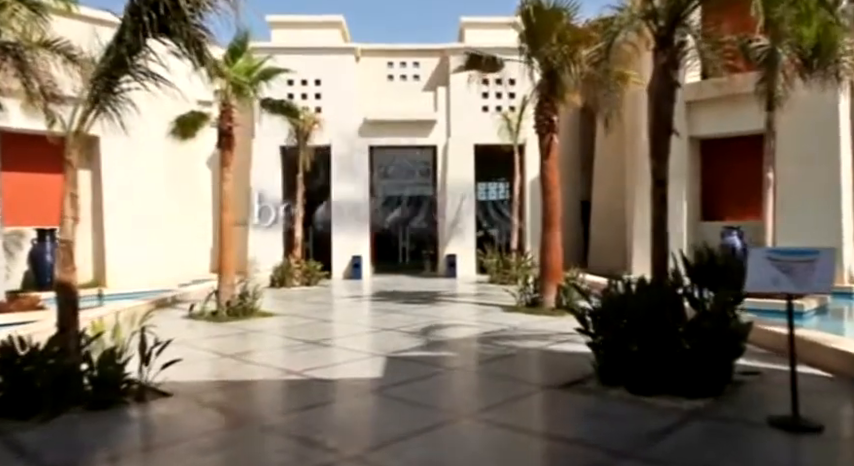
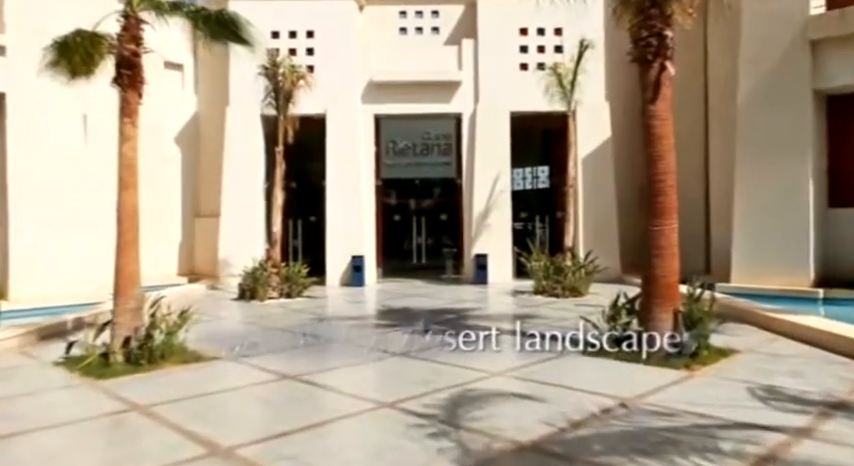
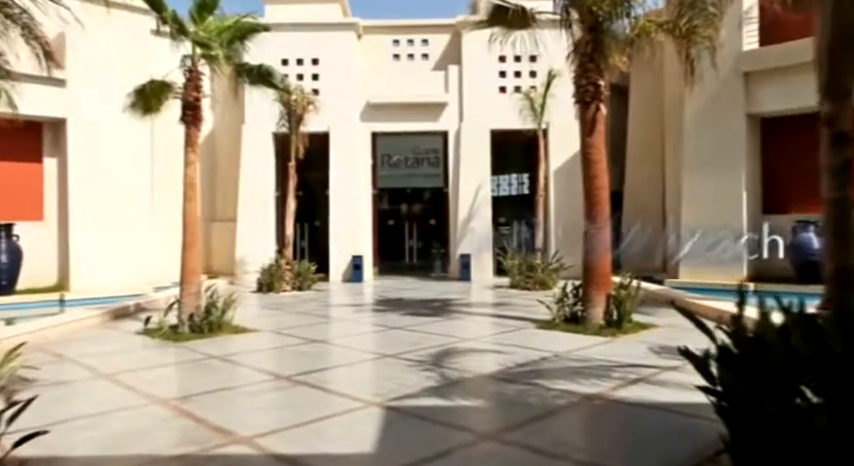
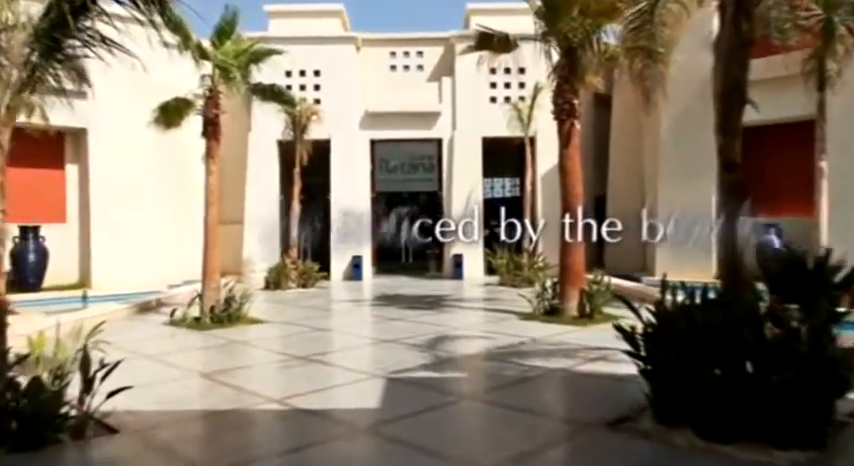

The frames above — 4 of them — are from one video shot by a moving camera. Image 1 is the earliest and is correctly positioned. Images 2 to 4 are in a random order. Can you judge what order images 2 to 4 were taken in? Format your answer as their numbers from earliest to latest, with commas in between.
4, 3, 2
